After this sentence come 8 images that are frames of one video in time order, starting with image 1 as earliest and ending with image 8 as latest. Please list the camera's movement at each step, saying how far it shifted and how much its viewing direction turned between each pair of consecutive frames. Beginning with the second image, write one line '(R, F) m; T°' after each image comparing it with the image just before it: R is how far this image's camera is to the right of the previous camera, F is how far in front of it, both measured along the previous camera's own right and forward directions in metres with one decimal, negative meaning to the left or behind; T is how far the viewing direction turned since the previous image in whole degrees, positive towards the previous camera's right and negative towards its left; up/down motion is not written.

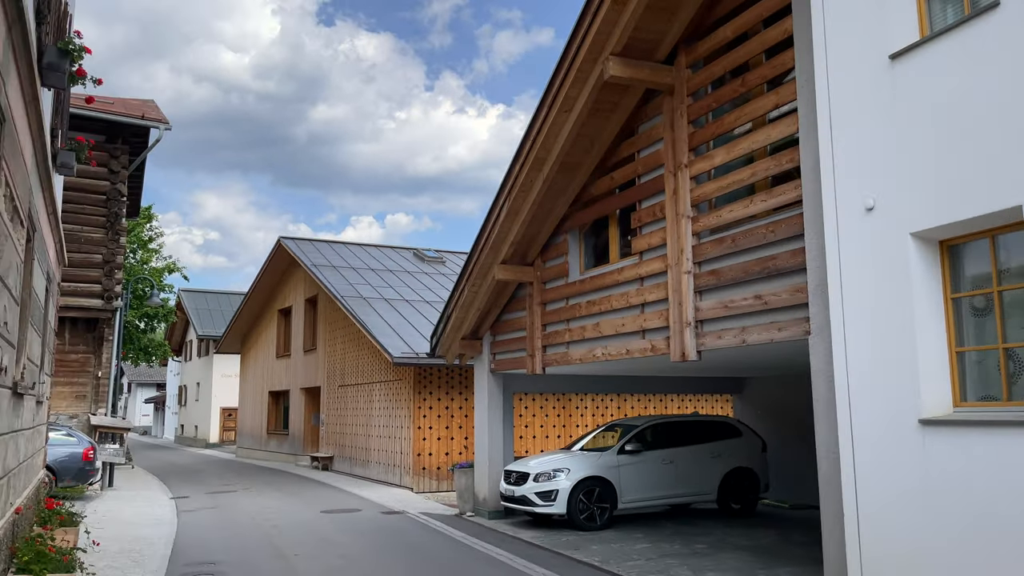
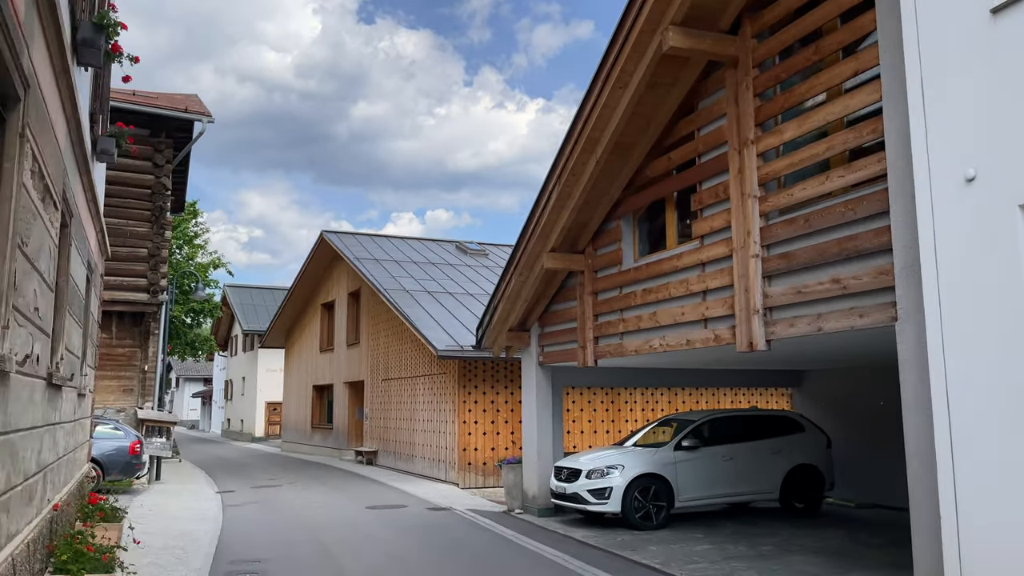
(-0.1, +0.5) m; -3°
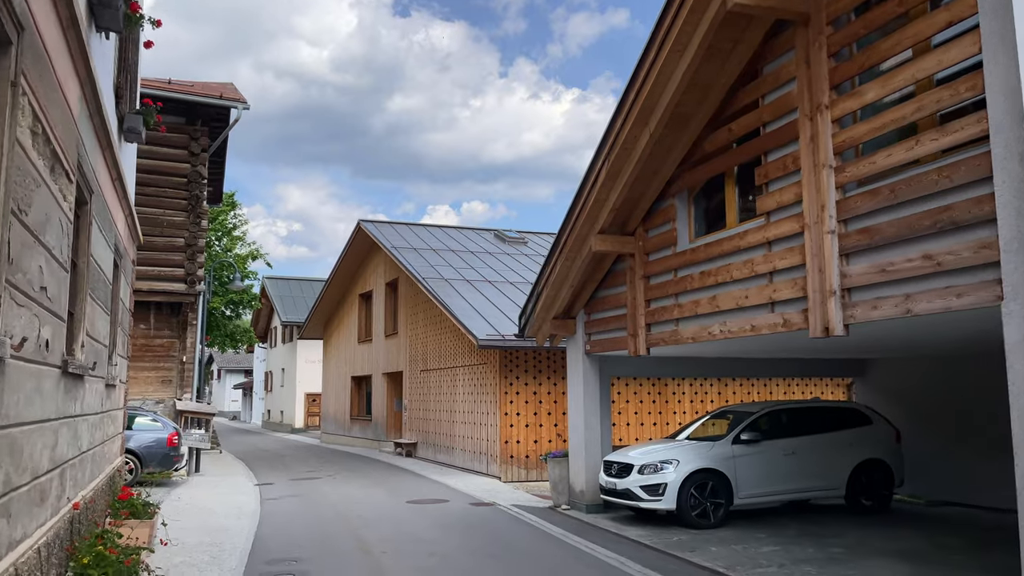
(-0.1, +0.6) m; -3°
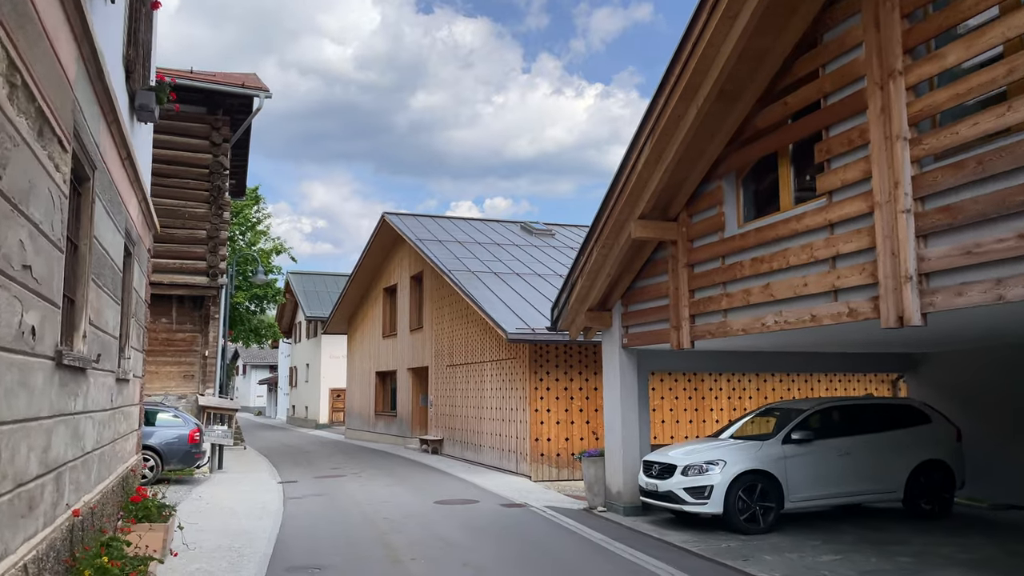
(-0.1, +0.6) m; -2°
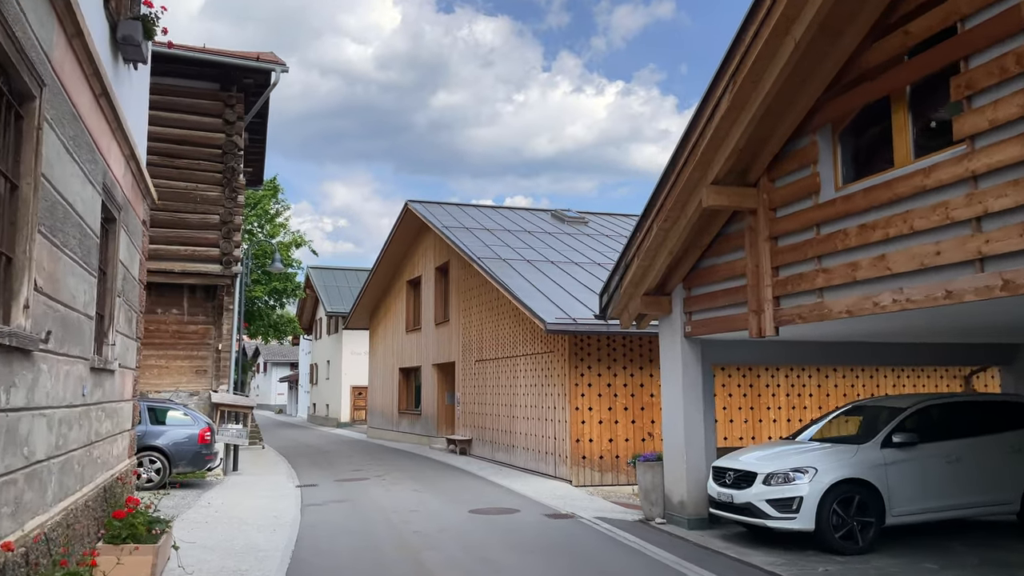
(-0.3, +1.4) m; -1°
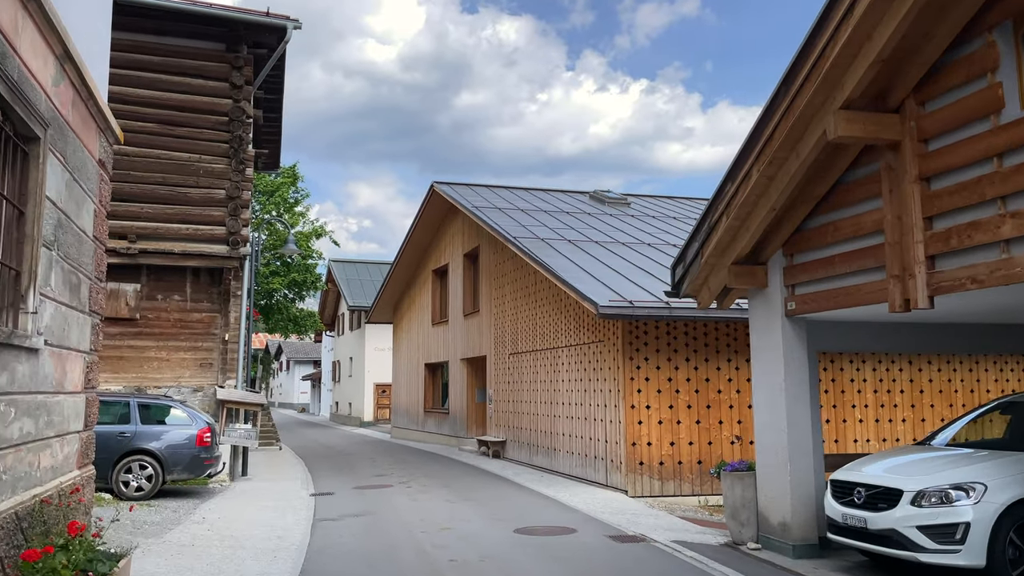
(-0.3, +1.9) m; -2°
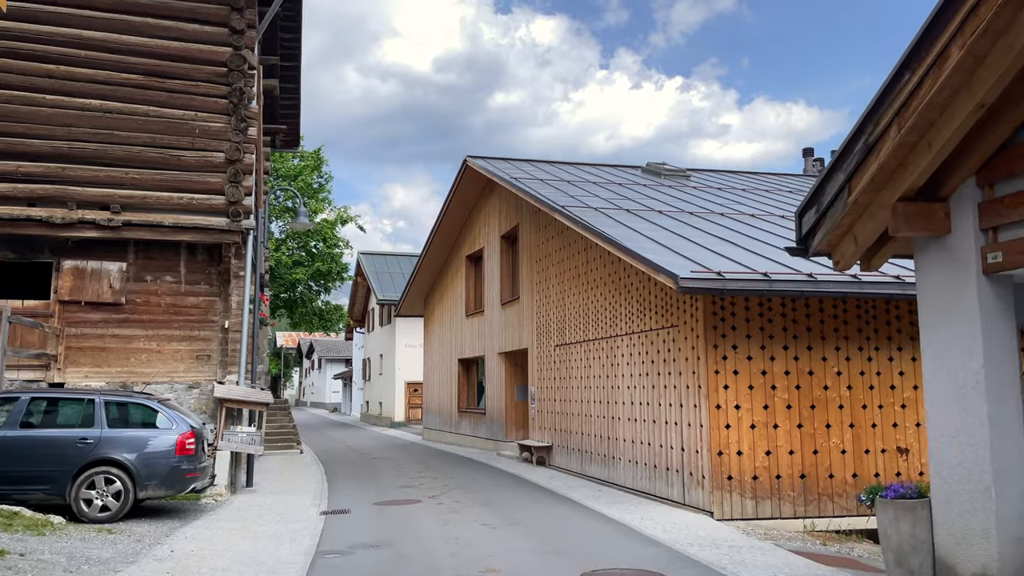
(-0.2, +2.4) m; -2°
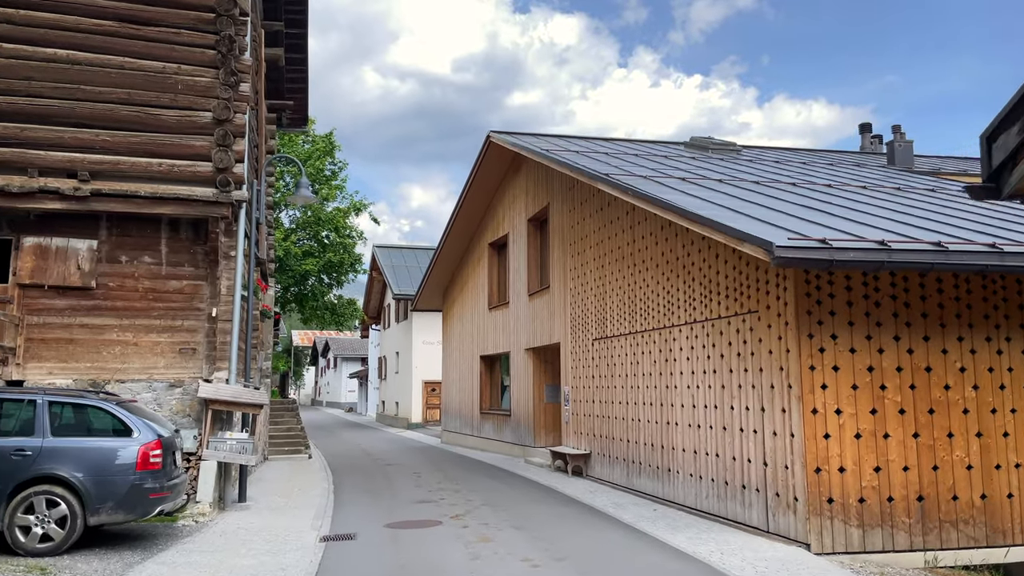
(-0.3, +1.9) m; -1°
